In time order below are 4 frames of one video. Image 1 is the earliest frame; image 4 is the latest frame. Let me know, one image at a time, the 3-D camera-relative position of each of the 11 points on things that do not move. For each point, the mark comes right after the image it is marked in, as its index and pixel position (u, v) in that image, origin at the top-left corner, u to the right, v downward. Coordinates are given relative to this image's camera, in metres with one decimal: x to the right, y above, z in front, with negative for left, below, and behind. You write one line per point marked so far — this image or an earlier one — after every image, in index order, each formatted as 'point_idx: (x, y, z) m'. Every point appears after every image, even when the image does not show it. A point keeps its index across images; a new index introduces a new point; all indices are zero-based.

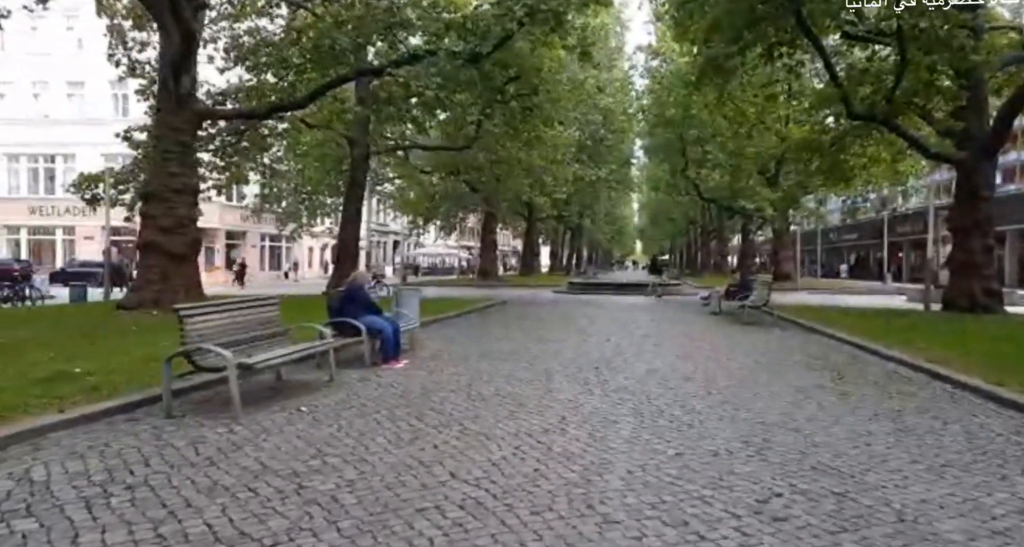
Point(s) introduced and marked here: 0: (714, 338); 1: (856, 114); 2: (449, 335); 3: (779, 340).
0: (+4.3, -1.4, +14.0) m
1: (+9.9, +4.6, +18.7) m
2: (-1.3, -1.3, +13.4) m
3: (+5.7, -1.4, +13.8) m
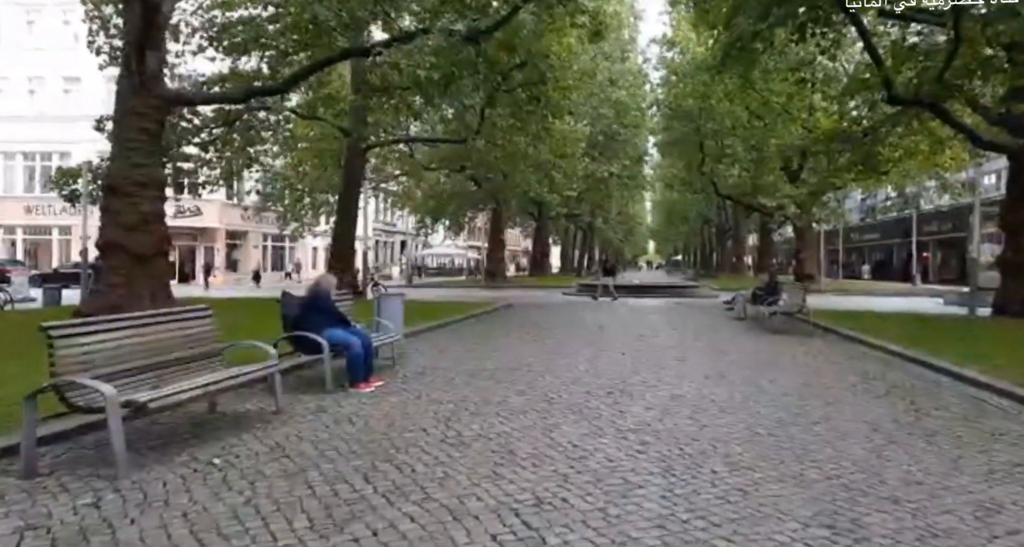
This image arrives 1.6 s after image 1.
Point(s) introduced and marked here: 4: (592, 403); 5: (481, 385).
0: (+4.4, -1.4, +12.2) m
1: (+10.0, +4.5, +16.8) m
2: (-1.3, -1.3, +11.8) m
3: (+5.7, -1.5, +12.0) m
4: (+0.9, -1.4, +7.2) m
5: (-0.4, -1.4, +8.3) m
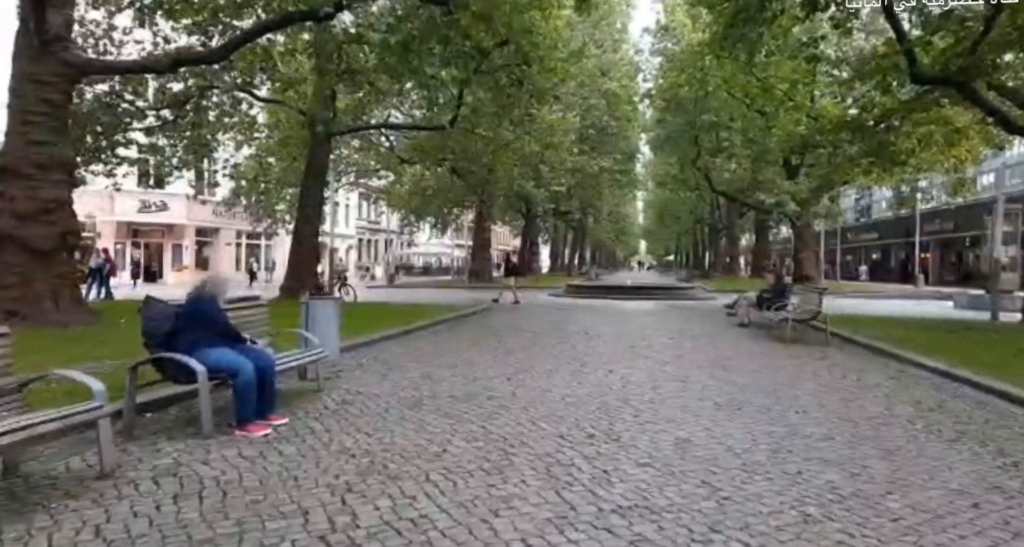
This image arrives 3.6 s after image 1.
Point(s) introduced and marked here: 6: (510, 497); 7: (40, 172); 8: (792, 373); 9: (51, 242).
0: (+3.8, -1.4, +10.2) m
1: (+9.4, +4.5, +14.9) m
2: (-1.8, -1.3, +9.7) m
3: (+5.2, -1.5, +10.0) m
4: (+0.4, -1.5, +5.2) m
5: (-0.9, -1.4, +6.2) m
6: (0.0, -1.5, +4.3) m
7: (-8.5, +1.8, +11.6) m
8: (+4.1, -1.5, +9.5) m
9: (-8.3, +0.6, +11.6) m
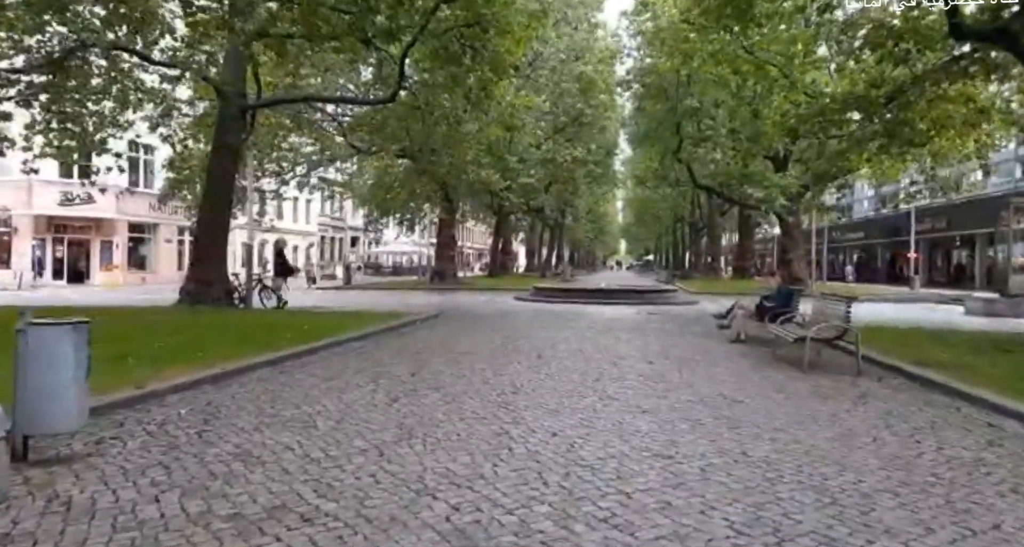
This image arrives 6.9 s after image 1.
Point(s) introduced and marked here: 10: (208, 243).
0: (+2.8, -1.5, +6.9) m
1: (+8.2, +4.4, +11.7) m
2: (-2.9, -1.4, +6.2) m
3: (+4.1, -1.5, +6.7) m
4: (-0.5, -1.5, +1.7) m
5: (-1.8, -1.5, +2.8) m
6: (-0.9, -1.5, +0.8) m
7: (-9.5, +1.8, +7.9) m
8: (+3.1, -1.5, +6.2) m
9: (-9.3, +0.5, +7.9) m
10: (-8.4, +0.9, +17.9) m
